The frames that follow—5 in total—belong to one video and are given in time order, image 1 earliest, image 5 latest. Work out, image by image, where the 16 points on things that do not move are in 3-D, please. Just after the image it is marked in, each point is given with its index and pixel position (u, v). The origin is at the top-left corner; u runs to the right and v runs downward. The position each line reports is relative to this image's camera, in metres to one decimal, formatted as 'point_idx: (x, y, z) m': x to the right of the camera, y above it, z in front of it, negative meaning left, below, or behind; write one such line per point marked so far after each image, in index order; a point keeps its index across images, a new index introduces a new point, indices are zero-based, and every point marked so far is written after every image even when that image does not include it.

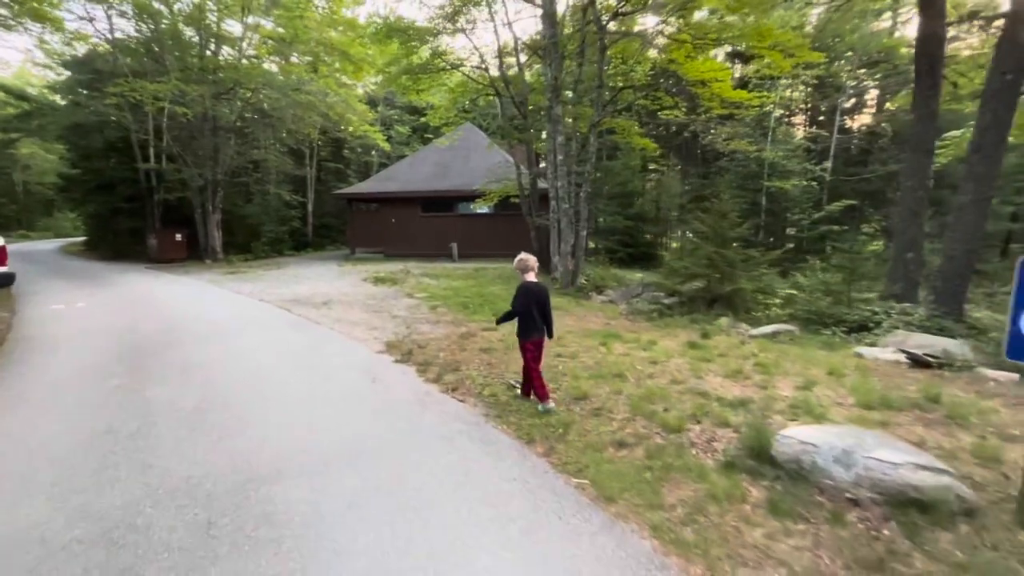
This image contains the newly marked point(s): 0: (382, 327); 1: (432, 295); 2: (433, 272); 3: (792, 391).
0: (-2.2, -0.7, +8.2) m
1: (-2.0, -0.2, +12.1) m
2: (-2.8, +0.6, +17.2) m
3: (+2.7, -1.0, +4.7) m
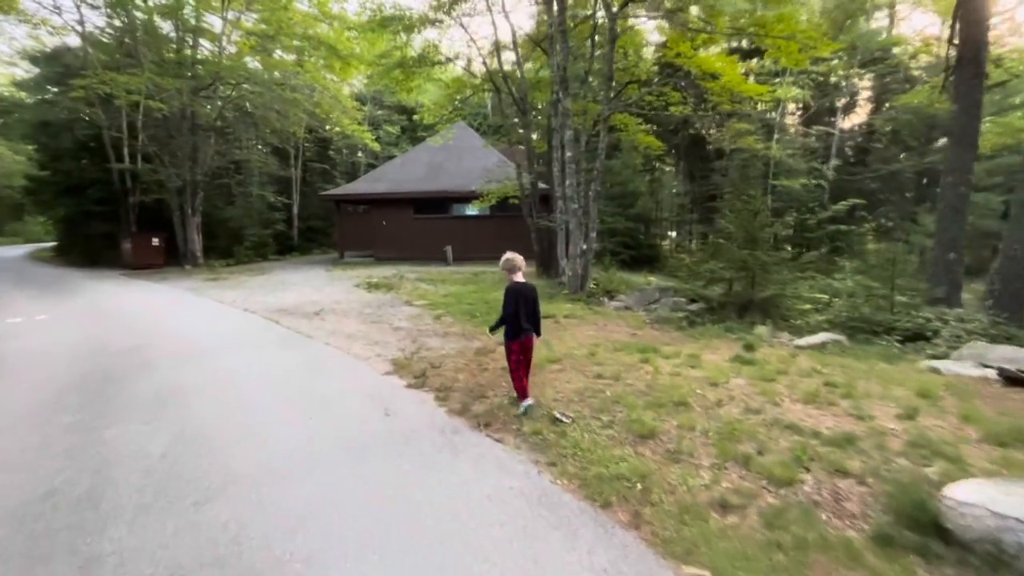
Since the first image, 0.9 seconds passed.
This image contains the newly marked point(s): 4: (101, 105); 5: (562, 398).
0: (-1.9, -0.8, +7.3) m
1: (-1.8, -0.3, +11.2) m
2: (-2.8, +0.4, +16.2) m
3: (+3.1, -1.1, +3.9) m
4: (-16.9, +7.6, +19.9) m
5: (+0.5, -1.0, +4.6) m
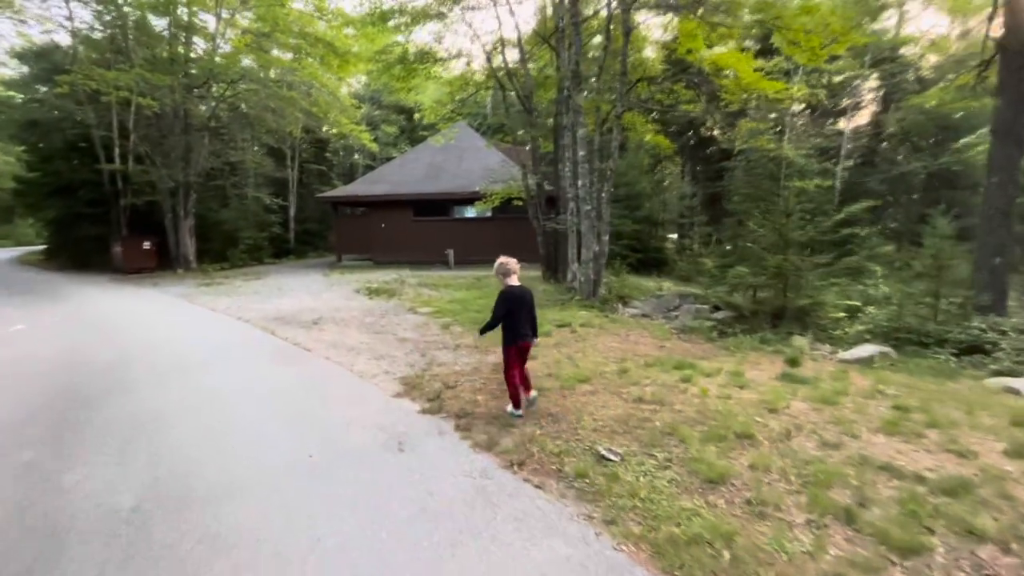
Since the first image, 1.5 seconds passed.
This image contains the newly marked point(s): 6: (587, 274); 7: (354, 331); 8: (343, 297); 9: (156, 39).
0: (-1.7, -0.9, +6.7) m
1: (-1.6, -0.5, +10.6) m
2: (-2.6, +0.2, +15.6) m
3: (+3.4, -1.2, +3.3) m
4: (-16.8, +7.3, +19.2) m
5: (+0.8, -1.2, +4.0) m
6: (+1.8, +0.3, +11.5) m
7: (-2.7, -0.7, +8.2) m
8: (-4.3, -0.2, +12.2) m
9: (-13.3, +9.3, +18.1) m
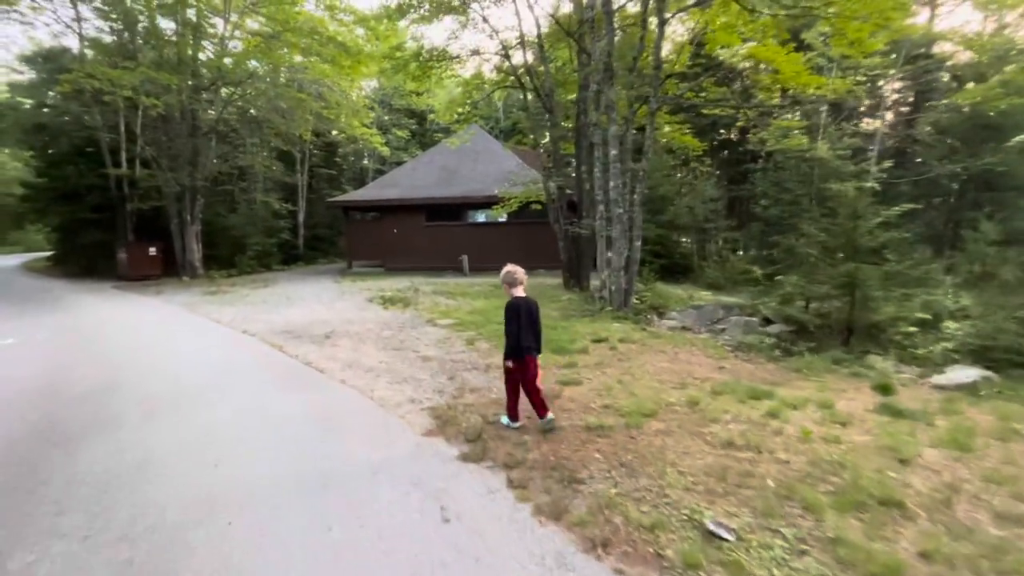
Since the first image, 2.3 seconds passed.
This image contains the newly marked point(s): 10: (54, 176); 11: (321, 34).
0: (-1.2, -1.1, +5.9) m
1: (-1.1, -0.7, +9.8) m
2: (-2.0, -0.1, +14.8) m
3: (+3.8, -1.3, +2.4) m
4: (-16.1, +7.0, +18.7) m
5: (+1.2, -1.3, +3.1) m
6: (+2.3, +0.1, +10.7) m
7: (-2.2, -0.9, +7.4) m
8: (-3.7, -0.5, +11.4) m
9: (-12.7, +9.0, +17.5) m
10: (-18.9, +4.6, +20.0) m
11: (-6.9, +9.2, +17.4) m
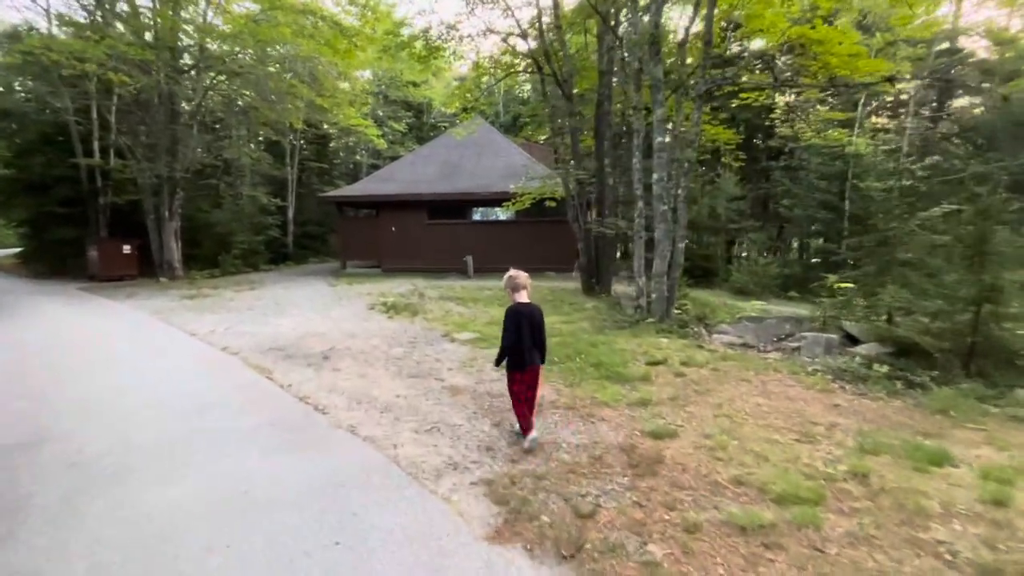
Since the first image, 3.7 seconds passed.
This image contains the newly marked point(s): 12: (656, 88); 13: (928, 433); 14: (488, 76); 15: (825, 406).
0: (-0.6, -1.2, +4.4) m
1: (-0.5, -0.8, +8.3) m
2: (-1.6, -0.2, +13.4) m
3: (+4.5, -1.5, +1.1) m
4: (-15.7, +7.0, +16.9) m
5: (+1.9, -1.5, +1.7) m
6: (+2.9, 0.0, +9.3) m
7: (-1.6, -1.1, +6.0) m
8: (-3.2, -0.6, +9.9) m
9: (-12.2, +9.0, +15.8) m
10: (-18.6, +4.6, +18.1) m
11: (-6.5, +9.1, +15.9) m
12: (+2.6, +3.7, +9.2) m
13: (+3.6, -1.2, +4.2) m
14: (-0.8, +6.7, +15.3) m
15: (+3.2, -1.2, +4.9) m
